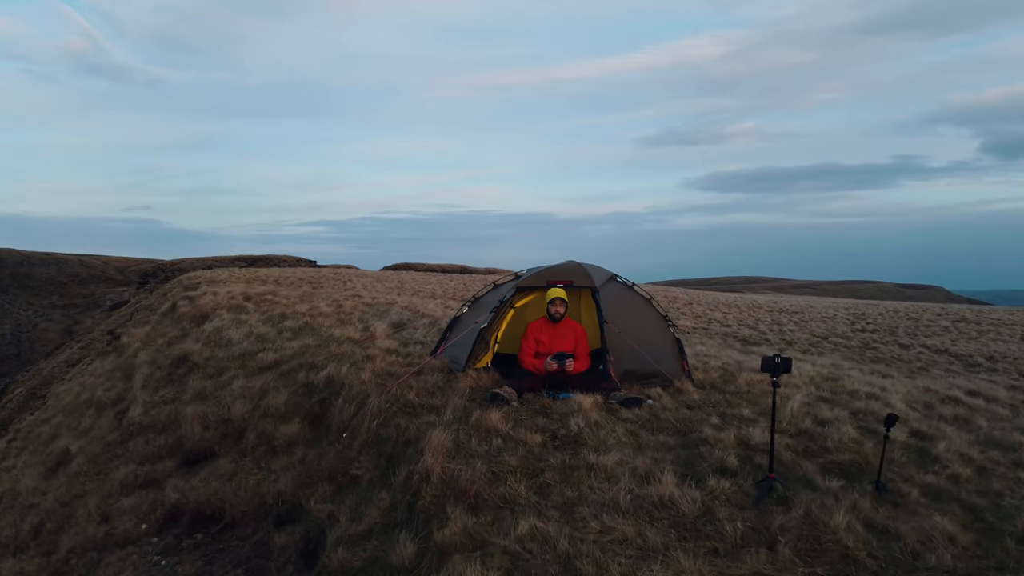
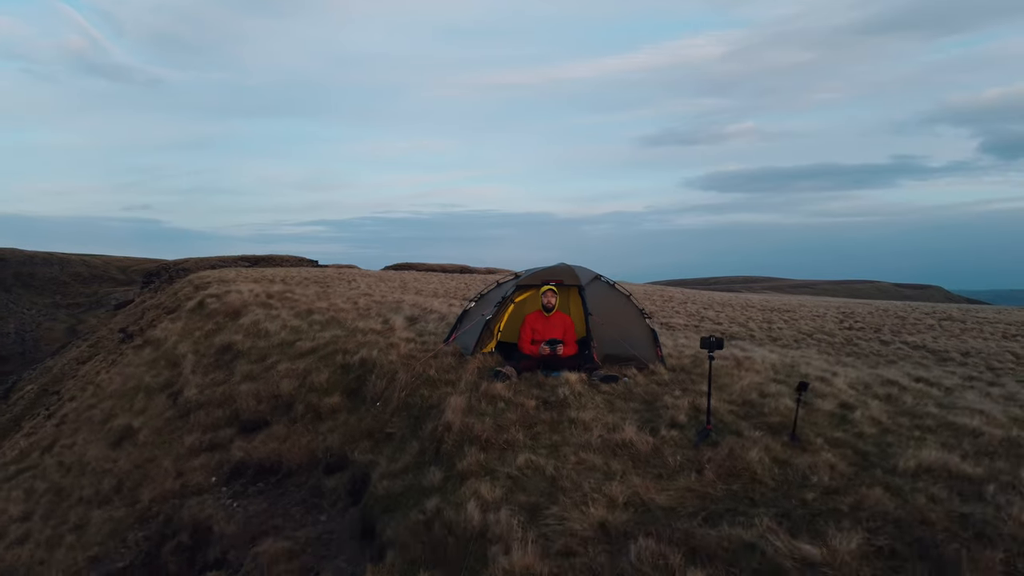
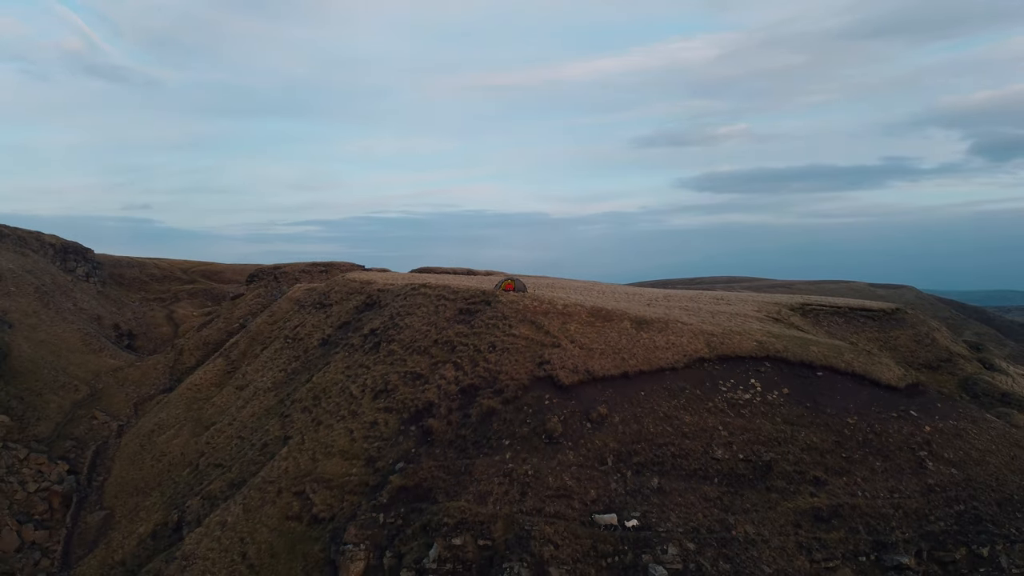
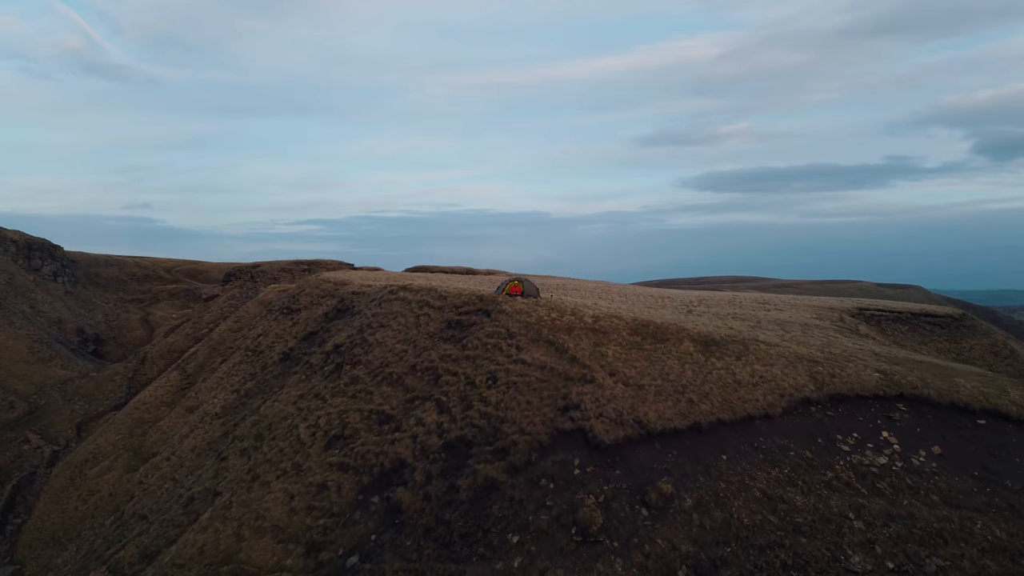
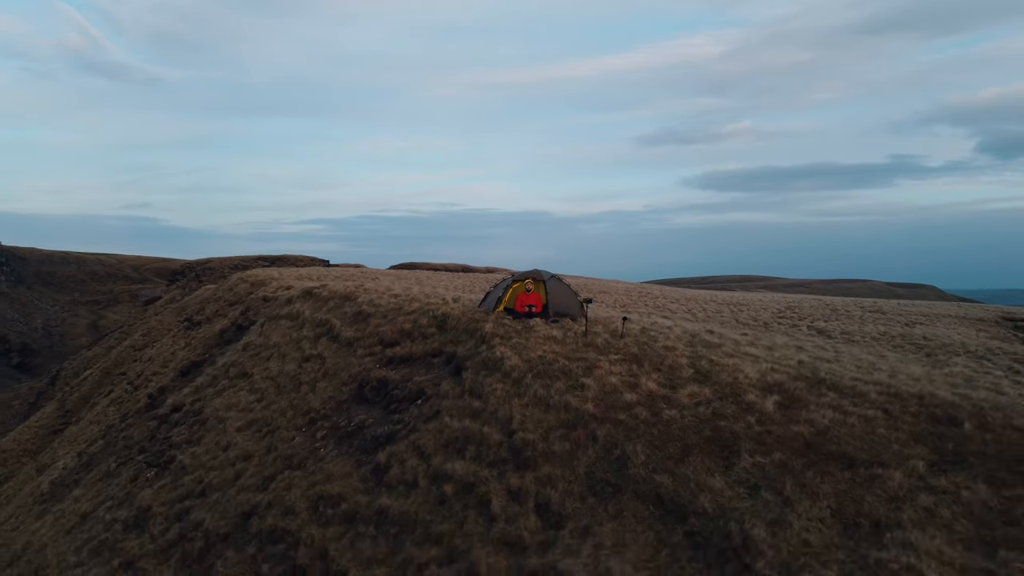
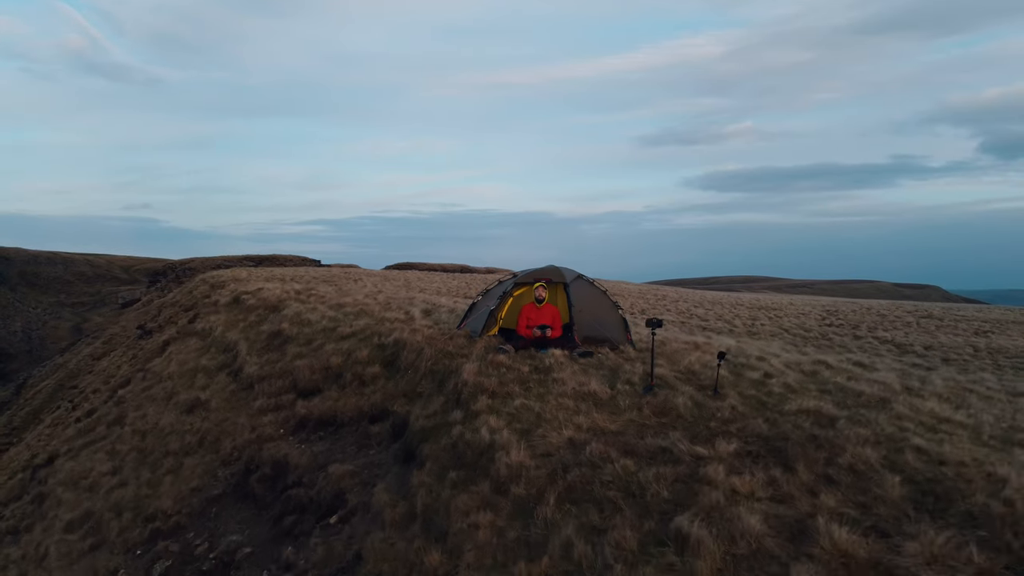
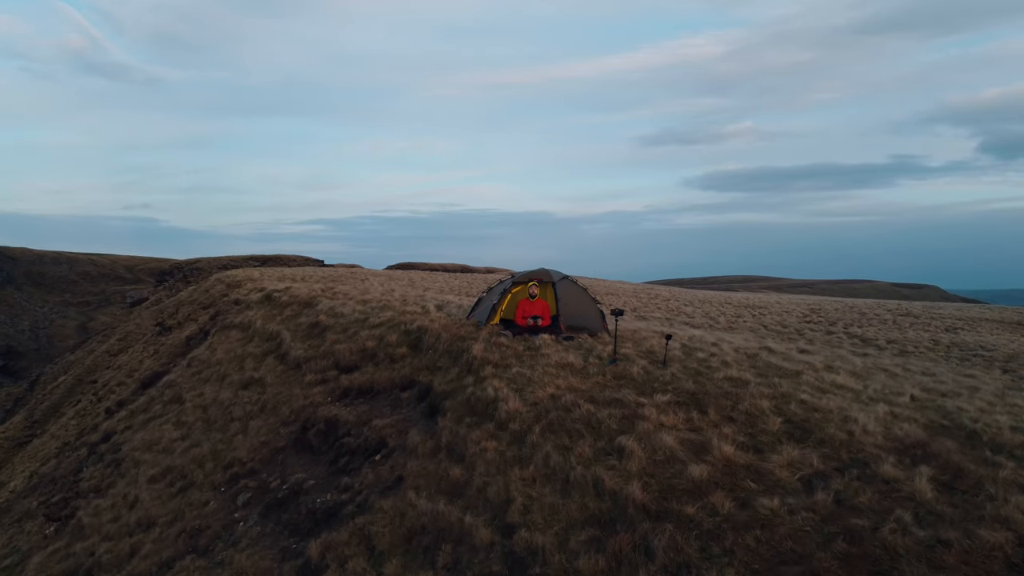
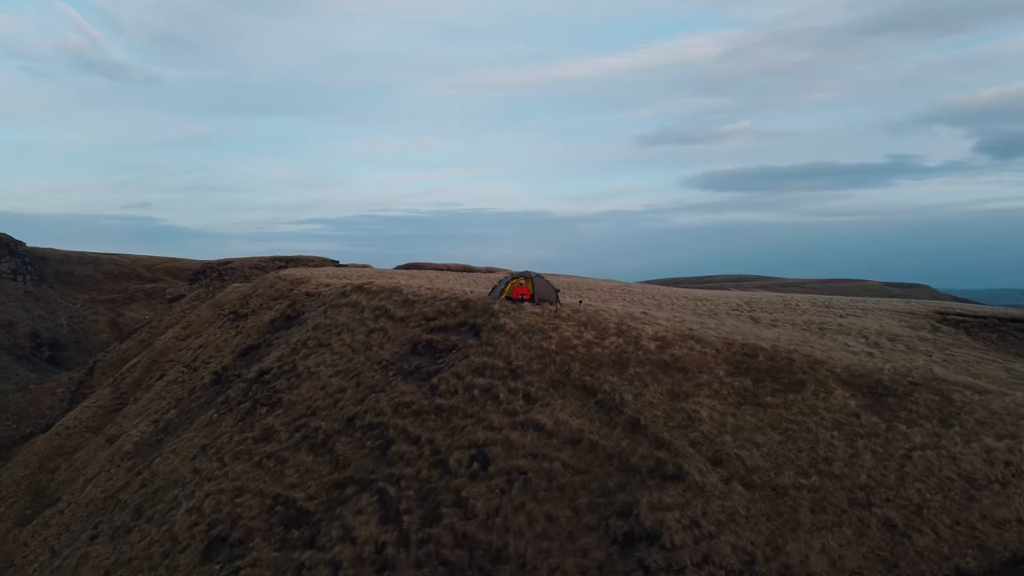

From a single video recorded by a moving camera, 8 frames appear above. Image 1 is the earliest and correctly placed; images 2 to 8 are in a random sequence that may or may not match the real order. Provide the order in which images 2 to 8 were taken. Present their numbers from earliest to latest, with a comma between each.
2, 6, 7, 5, 8, 4, 3
